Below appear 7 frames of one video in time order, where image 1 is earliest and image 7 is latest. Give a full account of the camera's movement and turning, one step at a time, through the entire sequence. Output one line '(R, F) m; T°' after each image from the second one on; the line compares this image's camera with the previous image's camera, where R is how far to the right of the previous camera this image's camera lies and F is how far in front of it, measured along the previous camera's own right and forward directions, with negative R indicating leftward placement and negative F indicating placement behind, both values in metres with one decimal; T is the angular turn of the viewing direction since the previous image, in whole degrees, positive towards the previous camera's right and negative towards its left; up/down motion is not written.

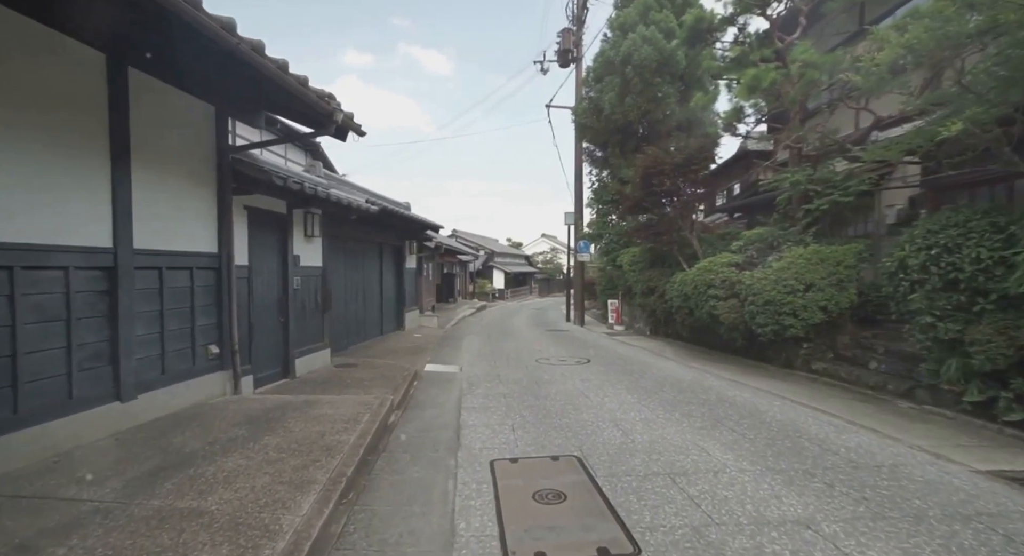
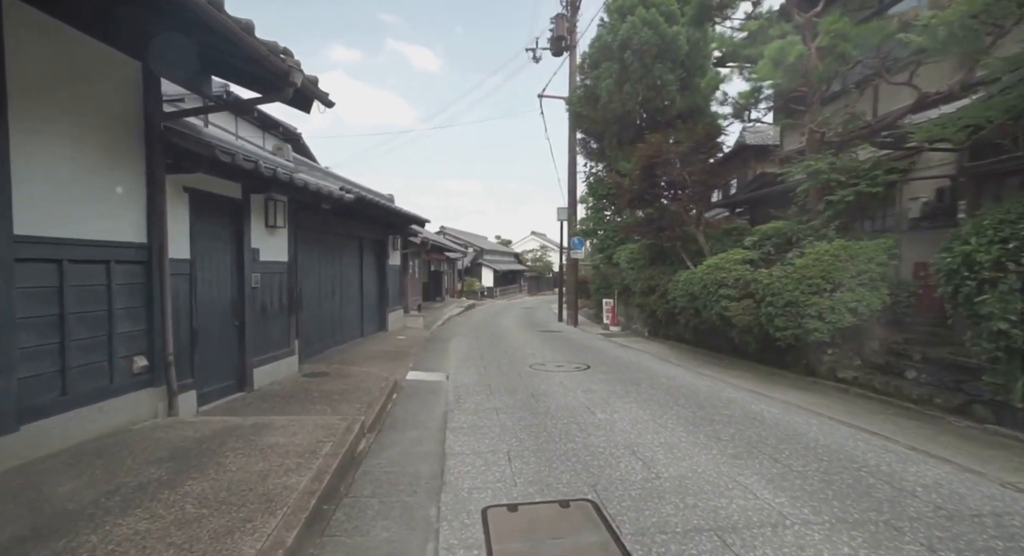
(-0.1, +0.9) m; +1°
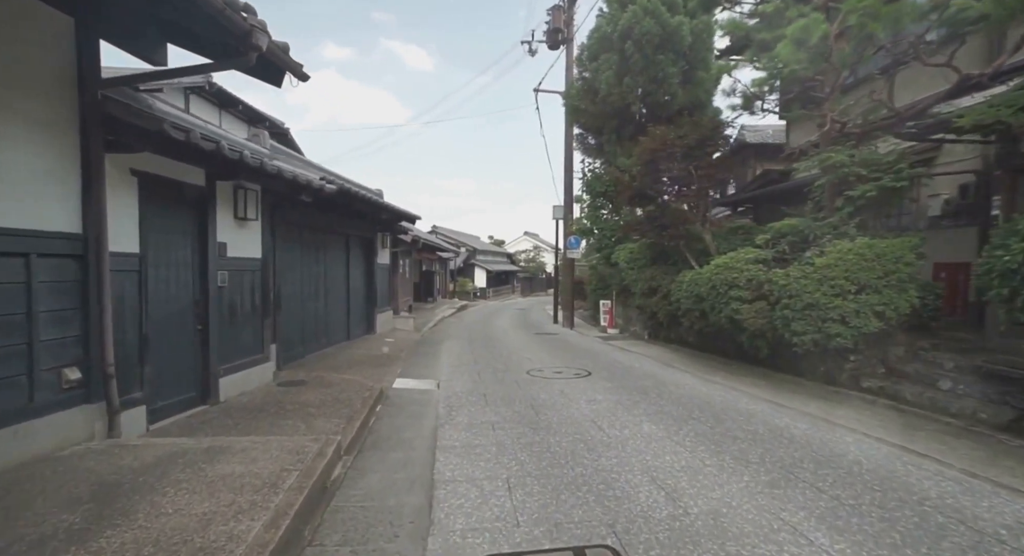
(-0.1, +0.6) m; +1°
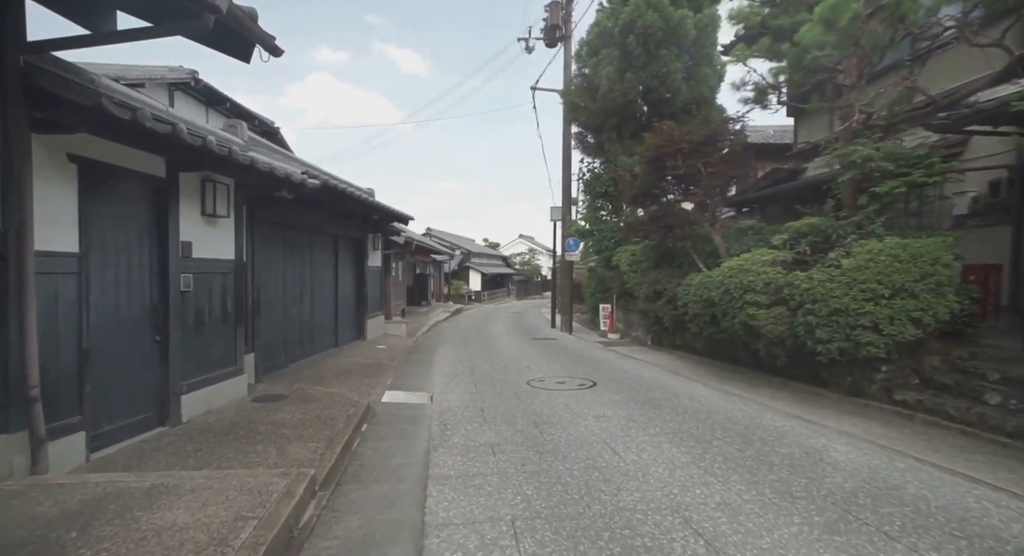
(-0.1, +0.6) m; +1°
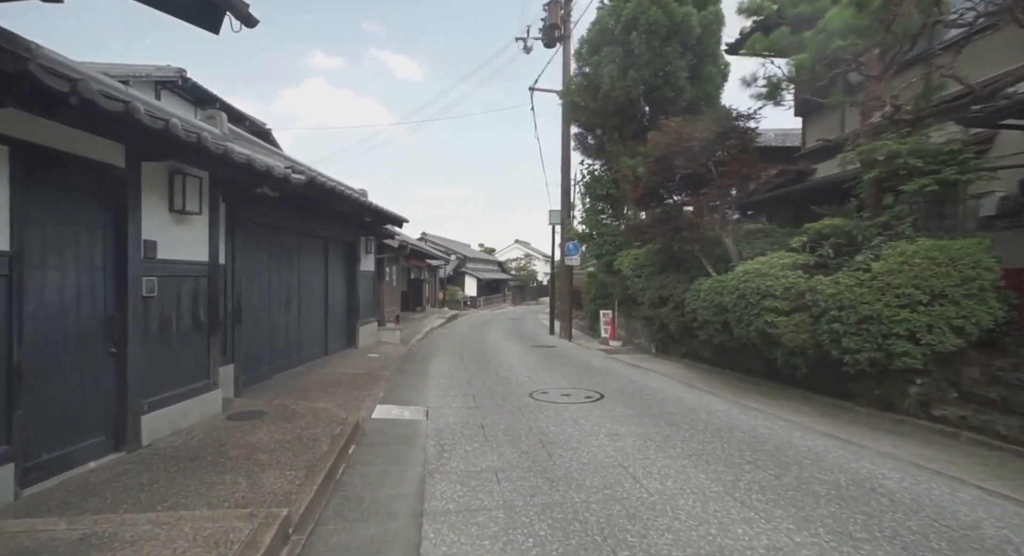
(-0.1, +0.5) m; +1°
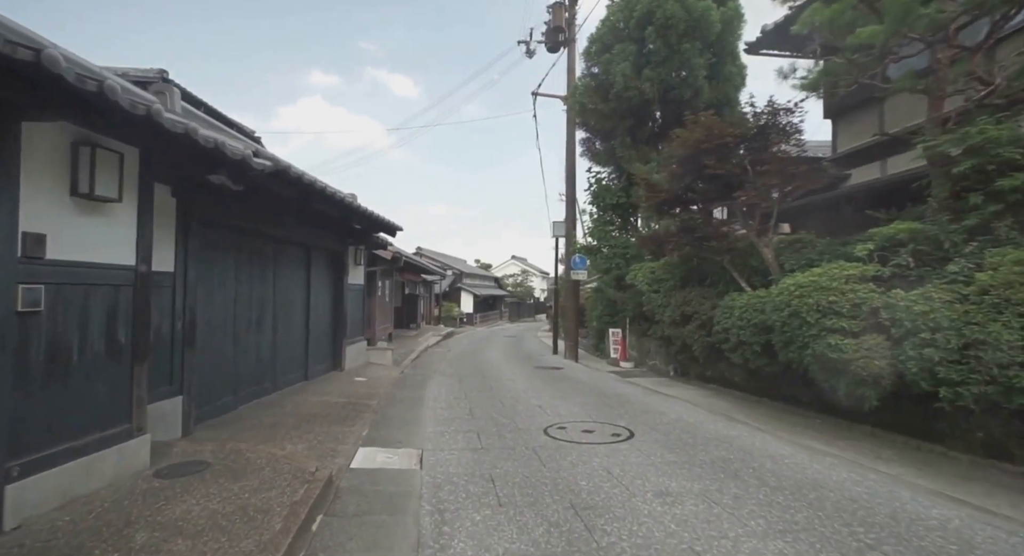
(-0.2, +1.2) m; +1°
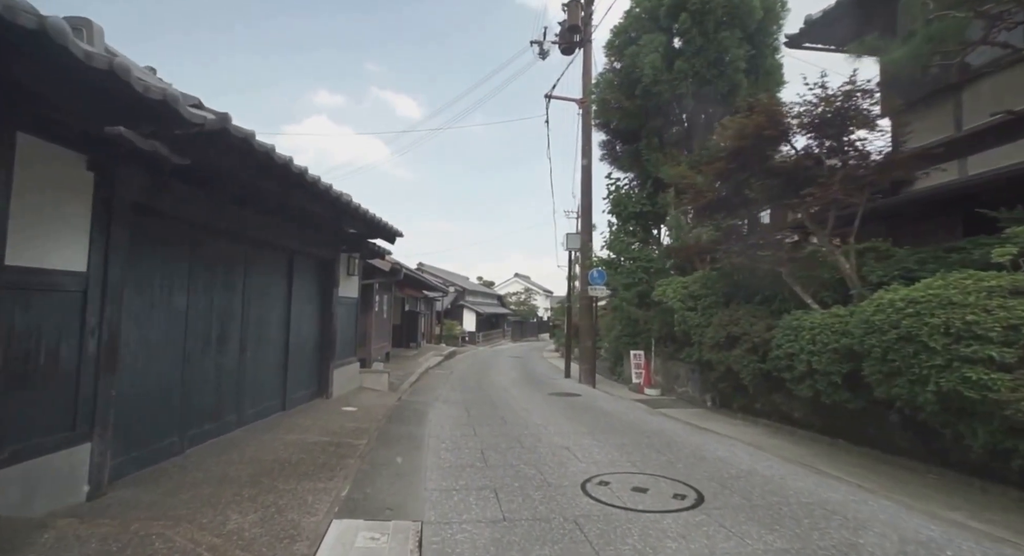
(-0.3, +1.4) m; 0°
